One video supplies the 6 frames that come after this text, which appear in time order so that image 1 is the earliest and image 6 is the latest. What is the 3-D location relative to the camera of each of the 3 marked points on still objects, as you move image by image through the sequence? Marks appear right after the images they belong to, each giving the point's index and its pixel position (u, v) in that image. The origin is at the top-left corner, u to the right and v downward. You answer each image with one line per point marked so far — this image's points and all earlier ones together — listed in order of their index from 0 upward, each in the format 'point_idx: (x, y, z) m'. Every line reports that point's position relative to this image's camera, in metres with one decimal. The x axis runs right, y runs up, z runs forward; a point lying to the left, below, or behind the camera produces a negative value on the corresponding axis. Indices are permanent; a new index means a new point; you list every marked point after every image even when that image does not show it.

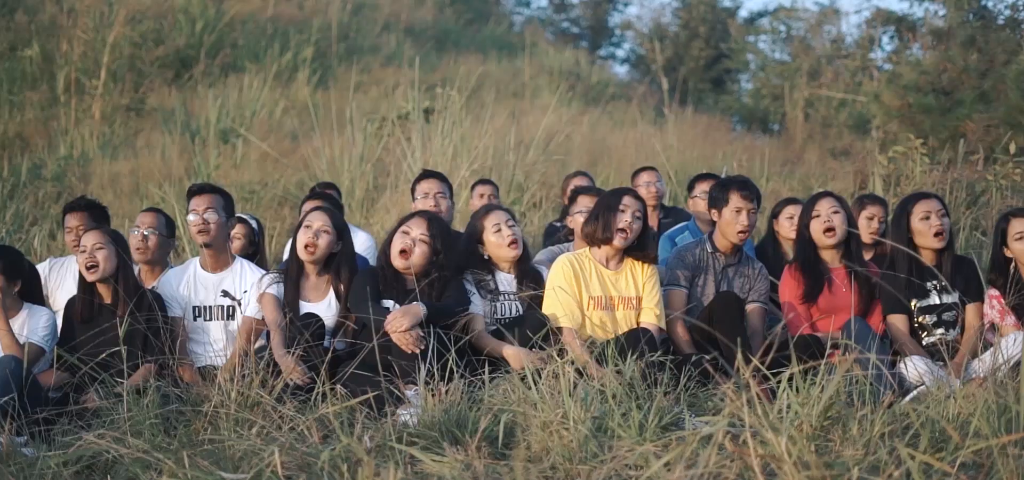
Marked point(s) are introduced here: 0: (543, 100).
0: (+0.3, +1.3, +9.9) m
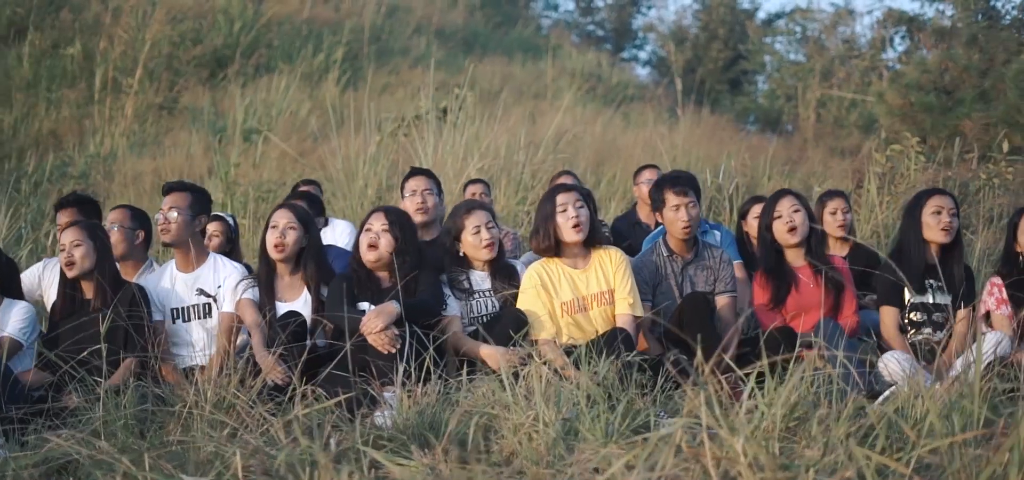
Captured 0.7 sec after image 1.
0: (+0.4, +1.3, +9.9) m
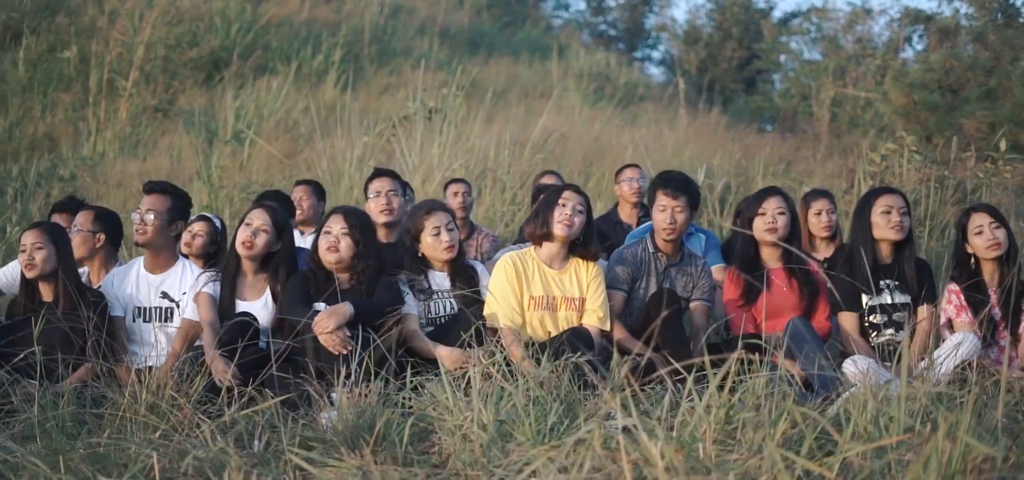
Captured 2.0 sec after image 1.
0: (+0.5, +1.3, +9.8) m
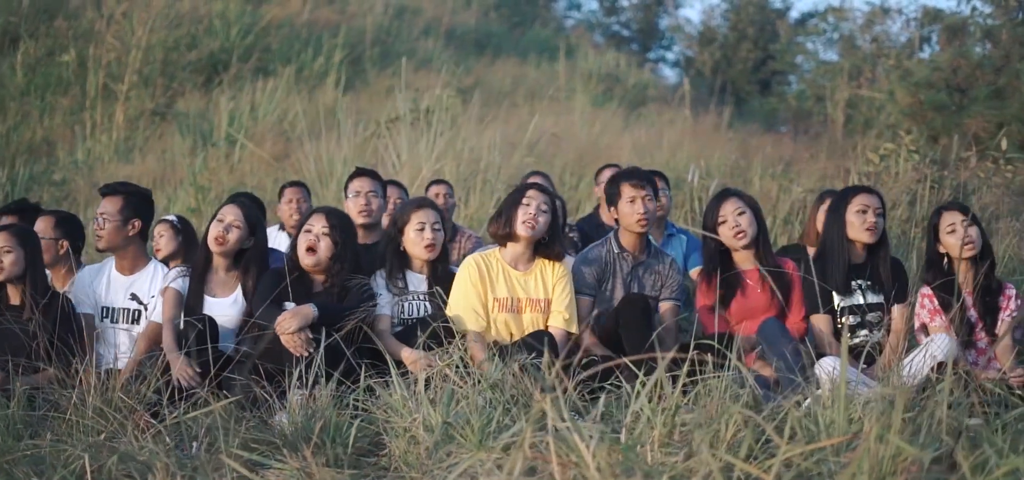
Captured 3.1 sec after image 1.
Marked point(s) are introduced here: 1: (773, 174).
0: (+0.5, +1.2, +9.6) m
1: (+1.8, +0.5, +7.6) m
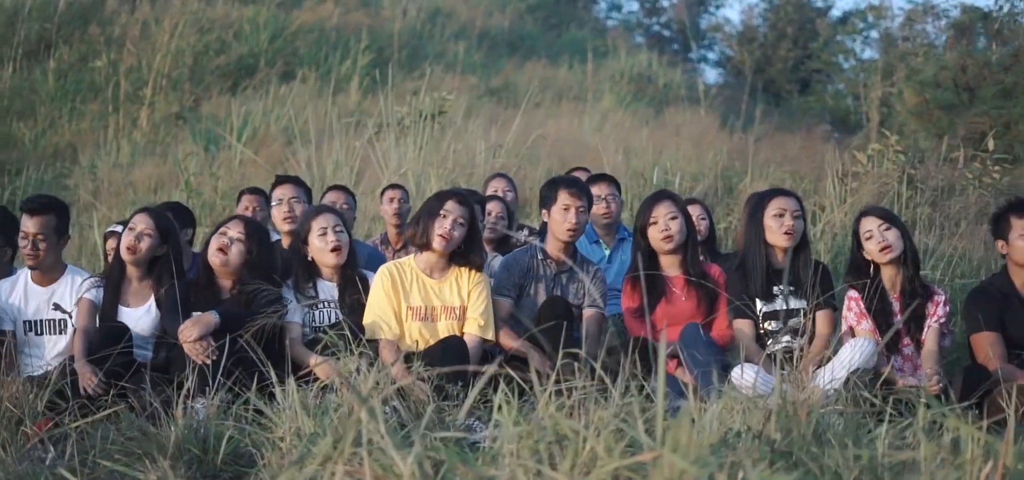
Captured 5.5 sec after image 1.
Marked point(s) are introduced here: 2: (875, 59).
0: (+0.7, +1.2, +9.5) m
1: (+1.7, +0.4, +7.3) m
2: (+3.1, +1.6, +9.4) m
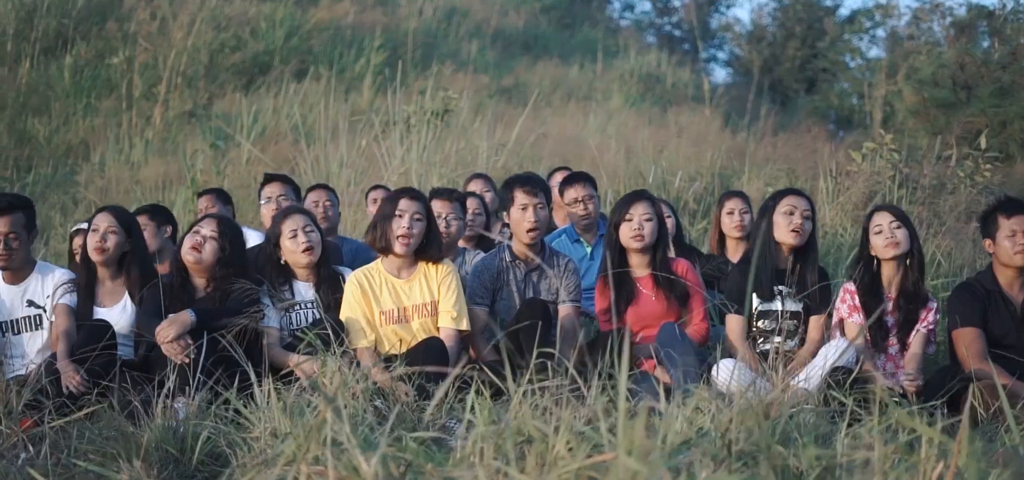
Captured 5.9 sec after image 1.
0: (+0.8, +1.2, +9.5) m
1: (+1.8, +0.4, +7.4) m
2: (+3.2, +1.6, +9.4) m
